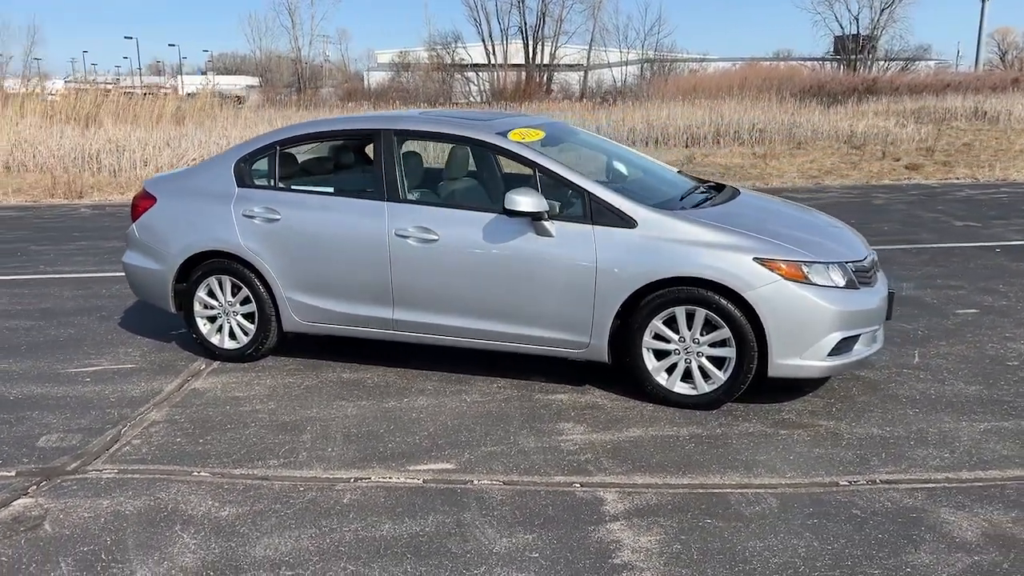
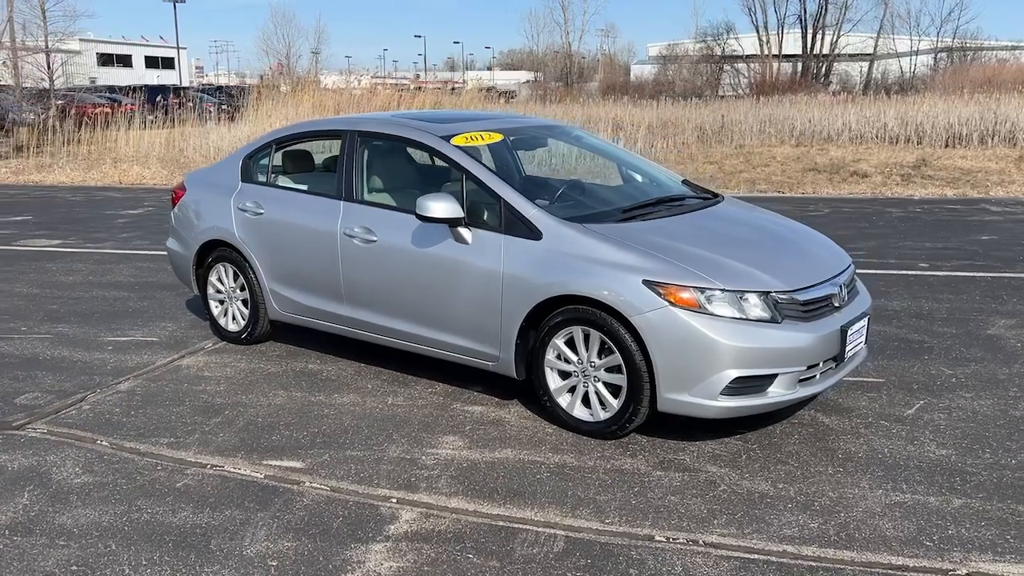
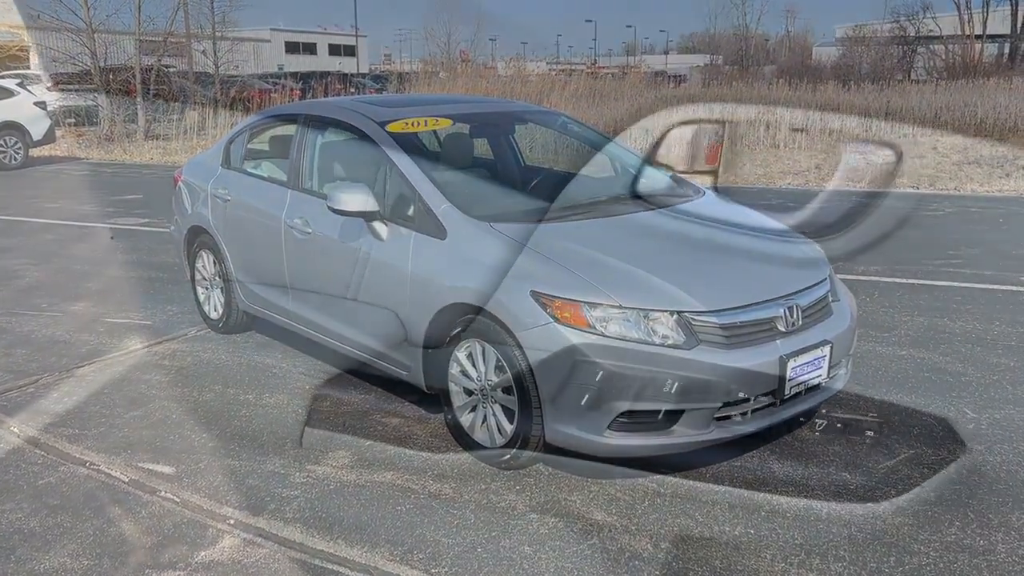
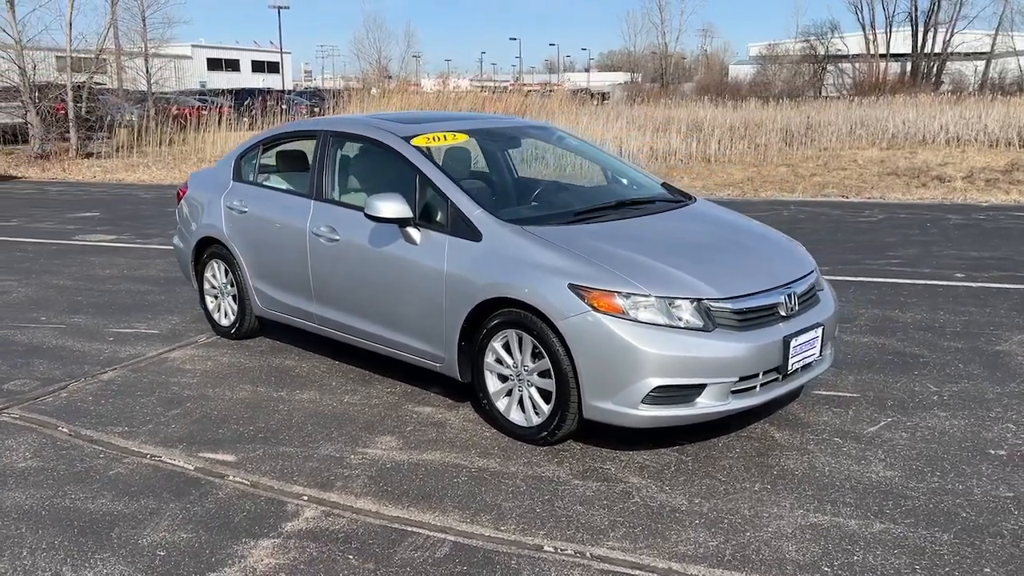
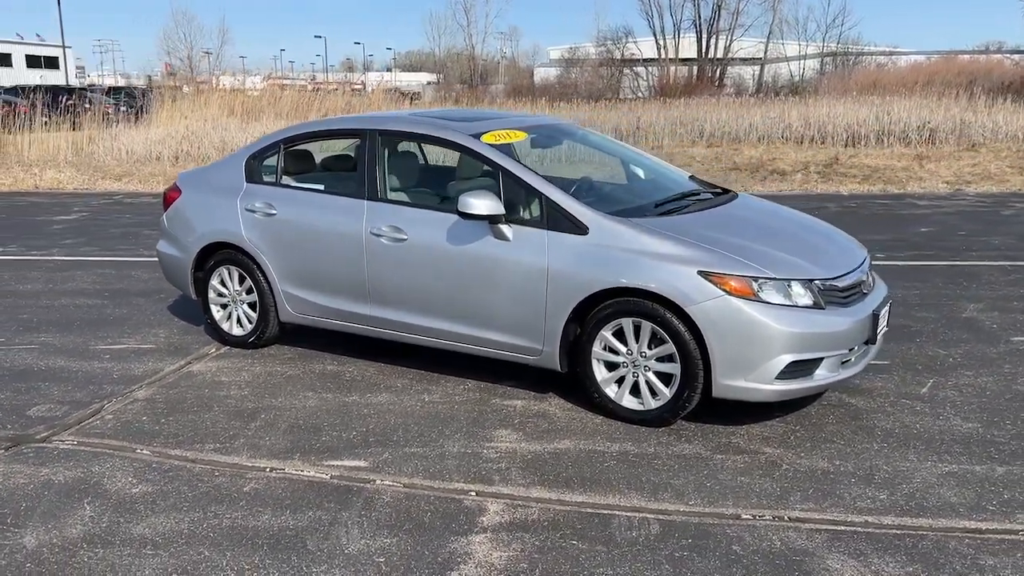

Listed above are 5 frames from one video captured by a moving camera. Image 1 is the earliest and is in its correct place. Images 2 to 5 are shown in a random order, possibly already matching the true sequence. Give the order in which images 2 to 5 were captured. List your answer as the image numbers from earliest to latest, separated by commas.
5, 2, 4, 3
